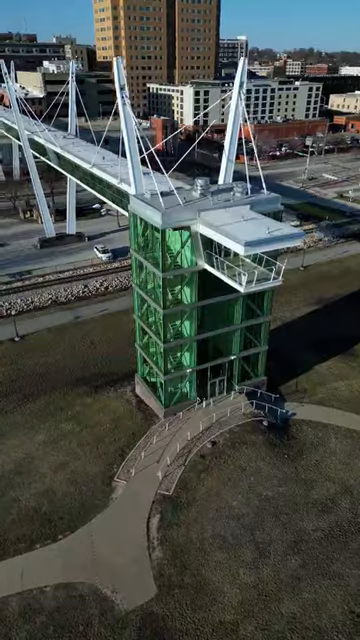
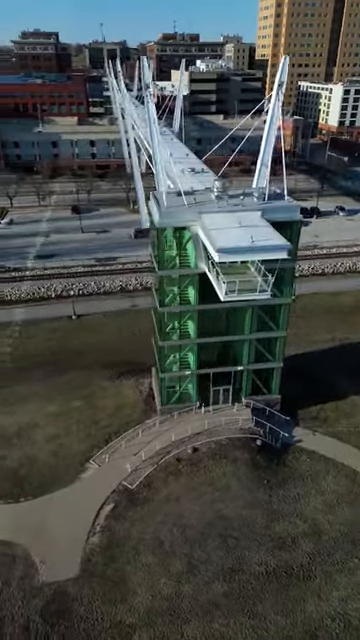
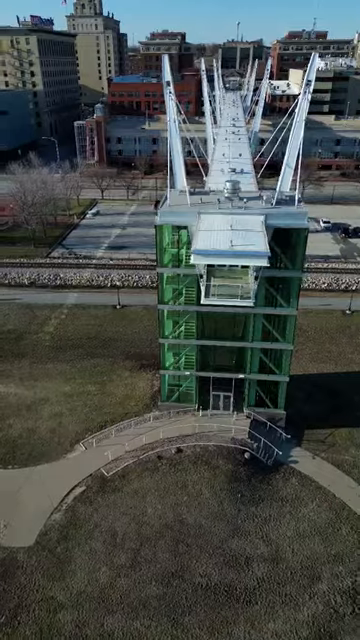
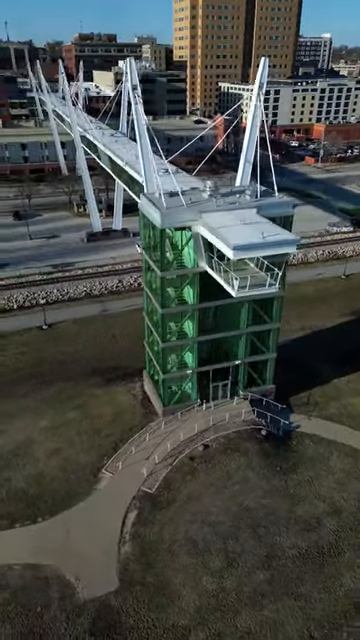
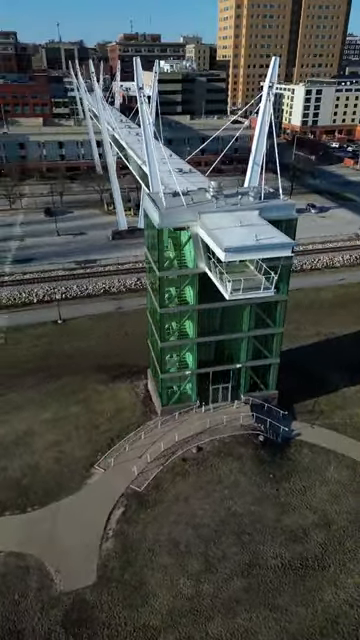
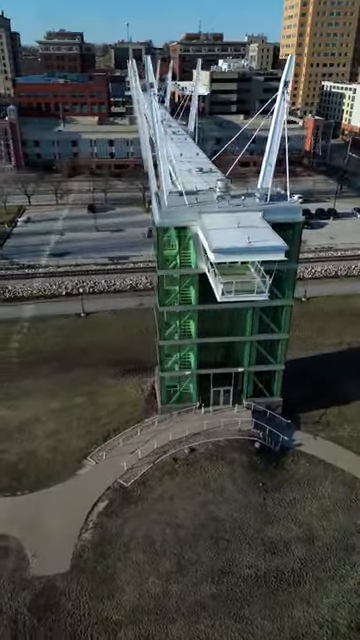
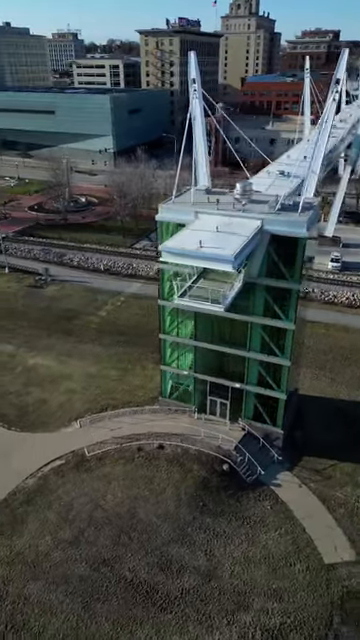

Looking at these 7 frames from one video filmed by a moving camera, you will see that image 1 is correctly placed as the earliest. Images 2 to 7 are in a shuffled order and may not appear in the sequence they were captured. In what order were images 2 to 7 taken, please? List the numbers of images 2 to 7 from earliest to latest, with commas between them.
4, 5, 2, 6, 3, 7
